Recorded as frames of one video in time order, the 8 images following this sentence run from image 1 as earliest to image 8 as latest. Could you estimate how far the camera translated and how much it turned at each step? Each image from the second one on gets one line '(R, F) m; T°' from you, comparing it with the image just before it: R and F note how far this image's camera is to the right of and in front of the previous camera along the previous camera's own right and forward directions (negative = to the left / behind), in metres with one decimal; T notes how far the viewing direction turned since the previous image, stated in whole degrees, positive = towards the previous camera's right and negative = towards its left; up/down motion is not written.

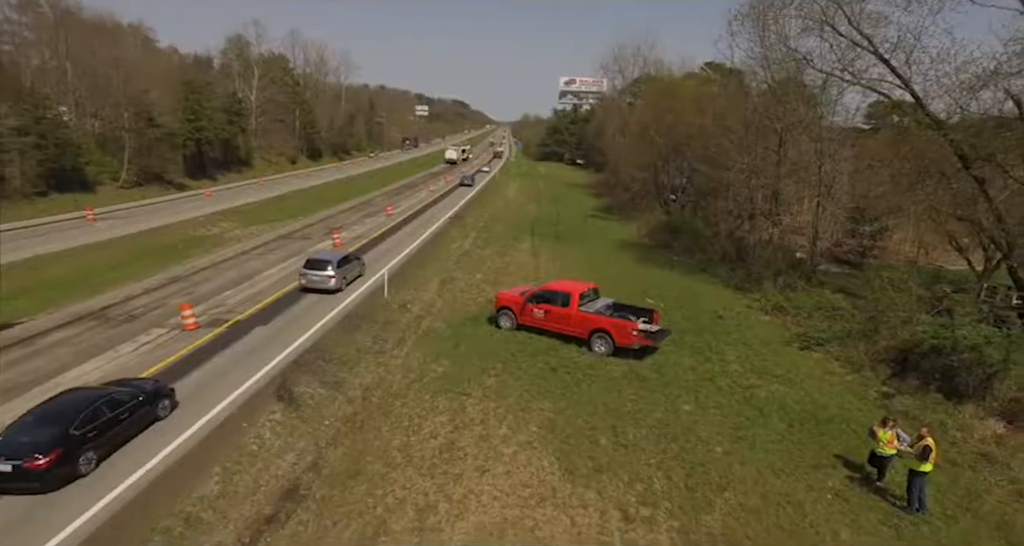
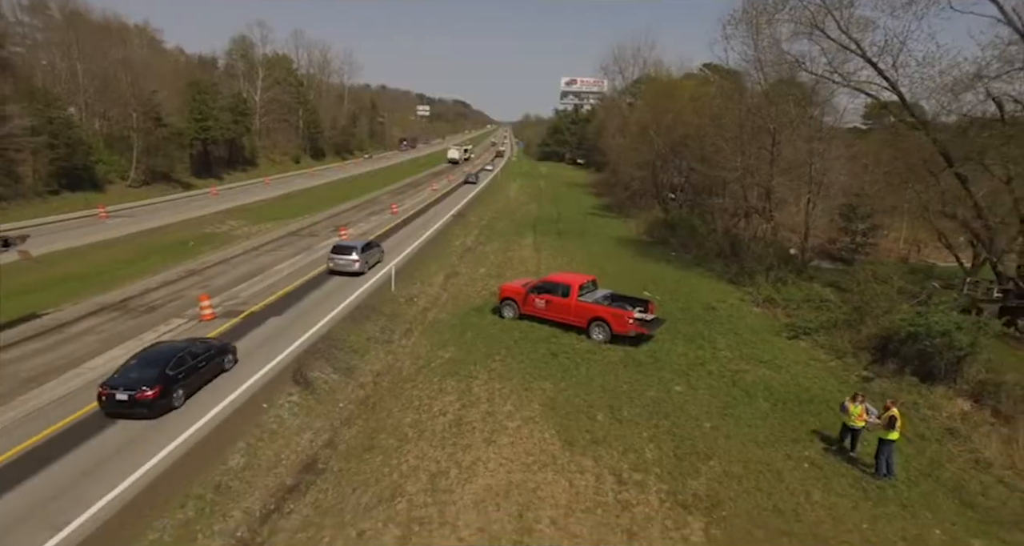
(-0.1, -0.9) m; 0°
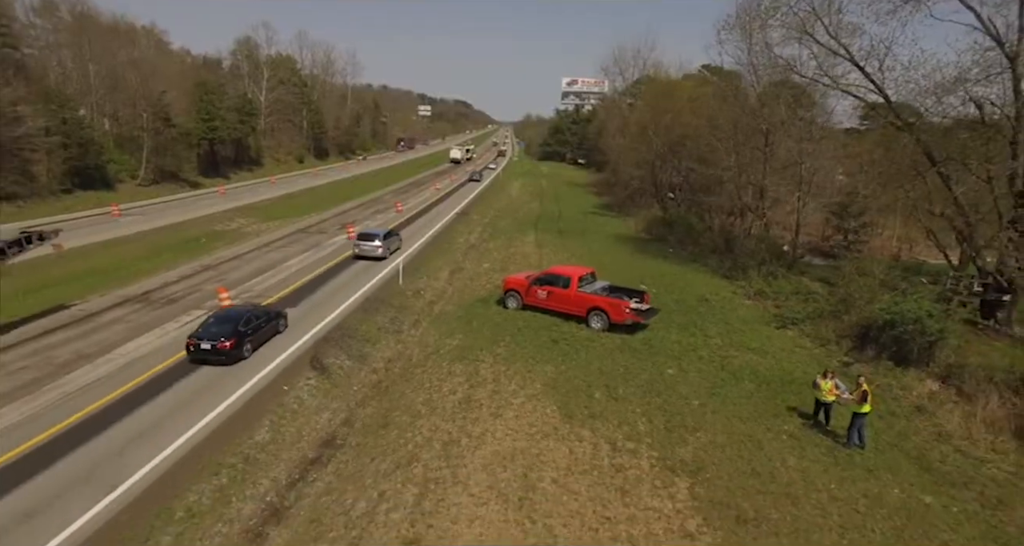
(-0.1, -1.1) m; 0°
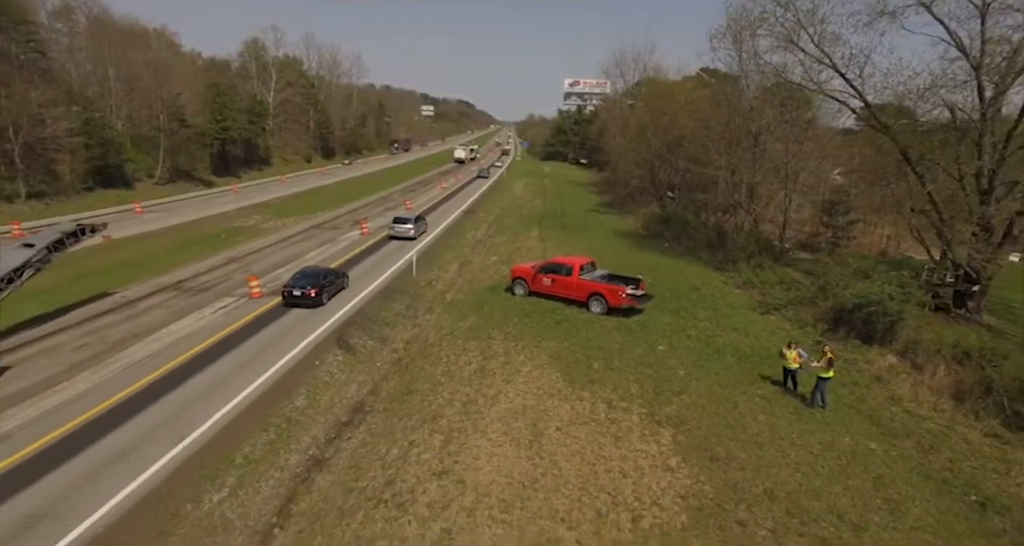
(-0.2, -1.9) m; 0°
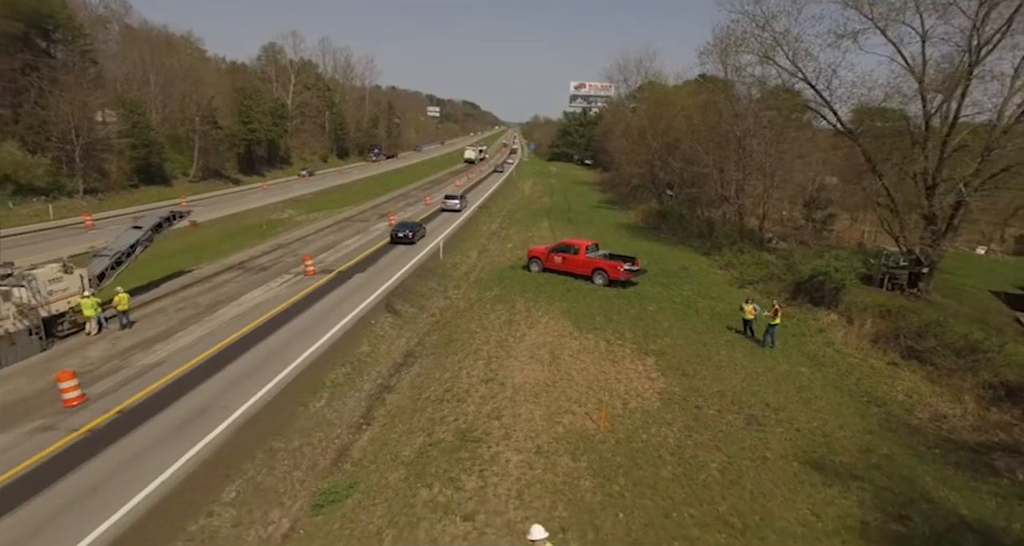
(-0.6, -4.2) m; 0°
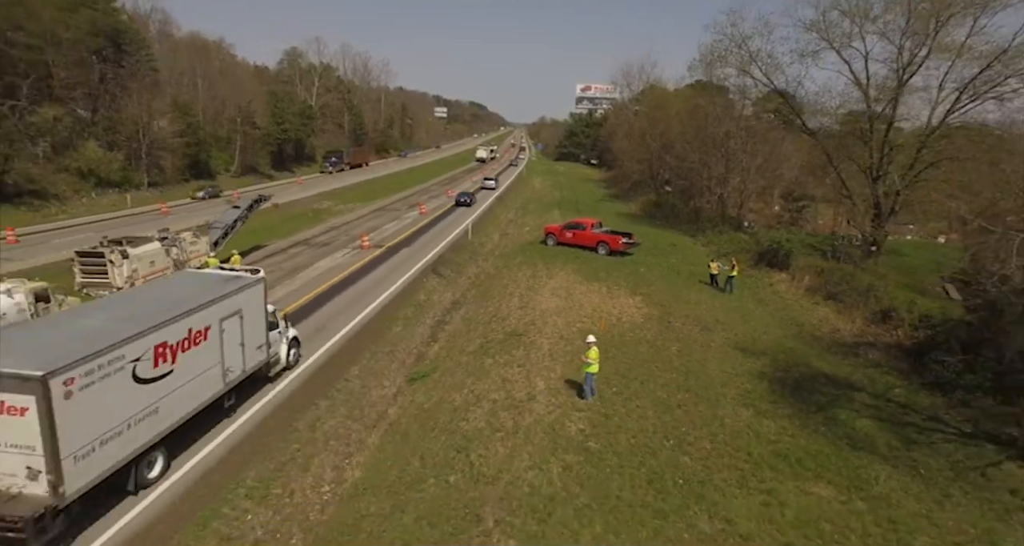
(-0.9, -6.0) m; 0°
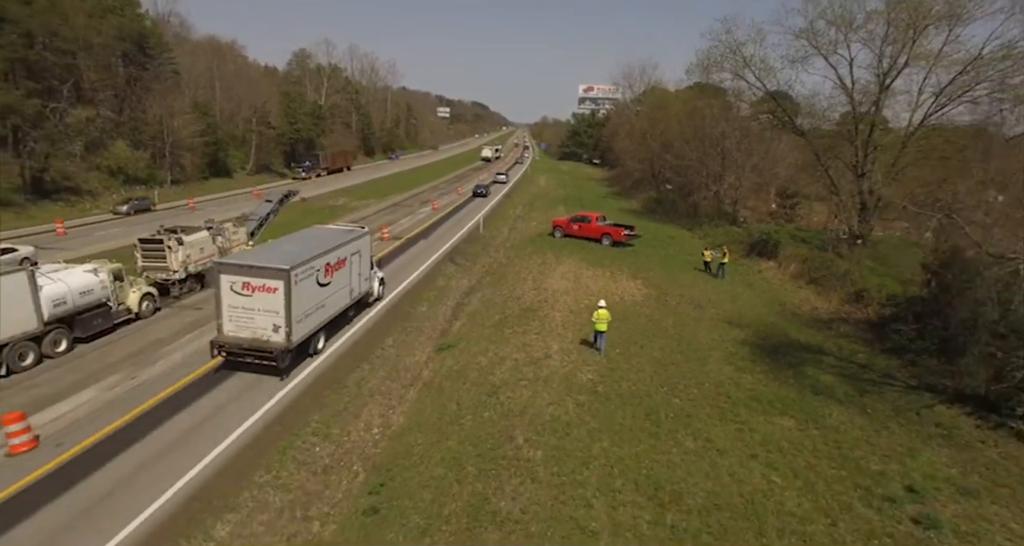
(-0.5, -2.5) m; 0°
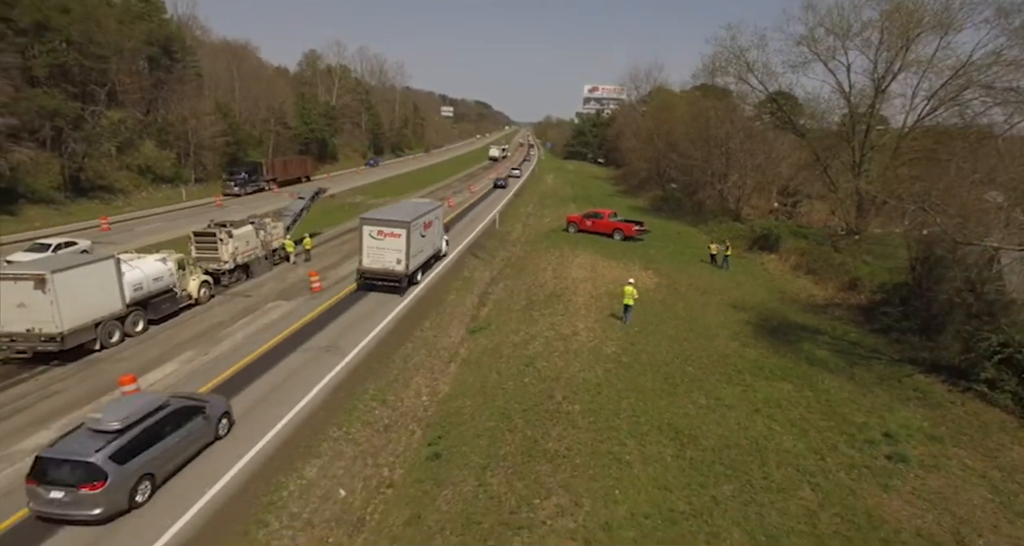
(-1.0, -2.1) m; 0°
